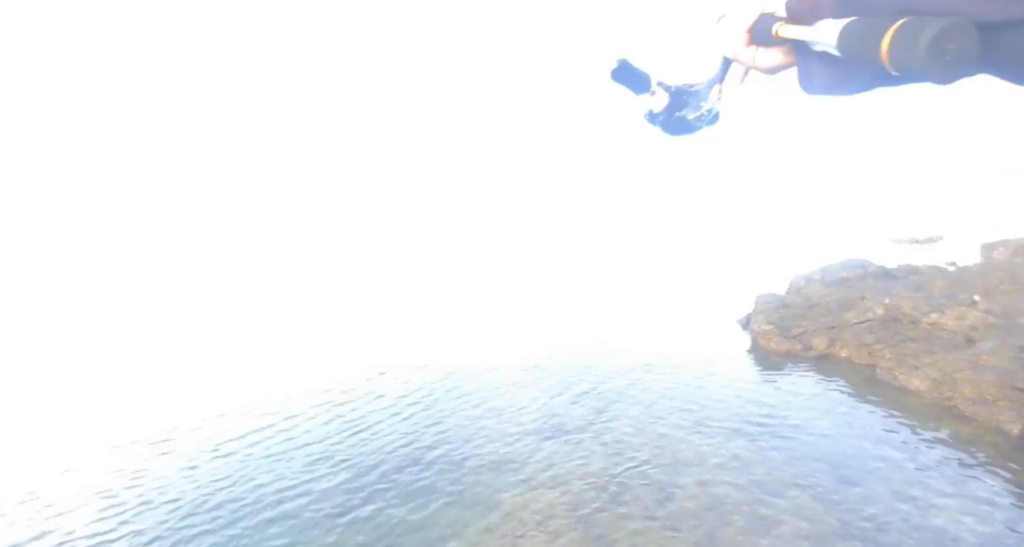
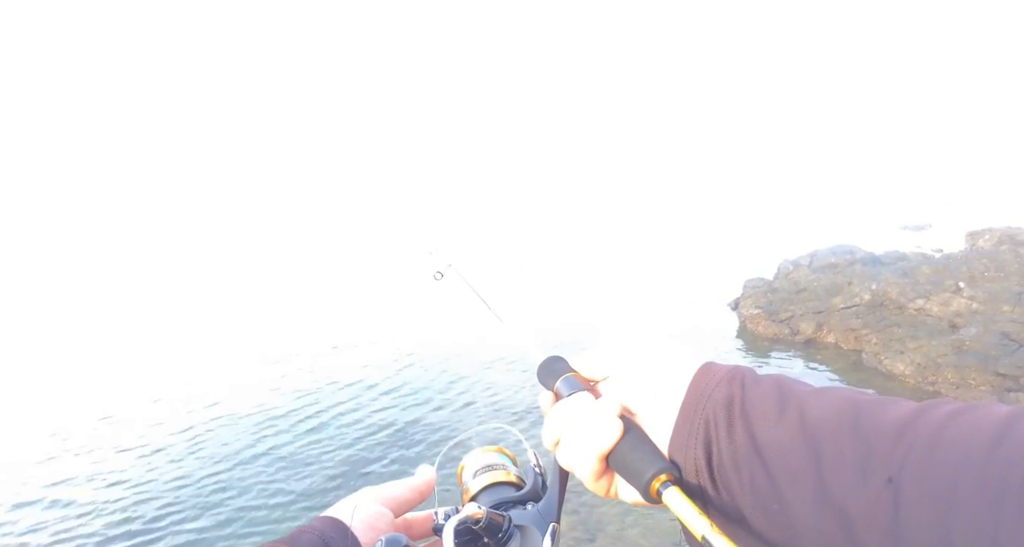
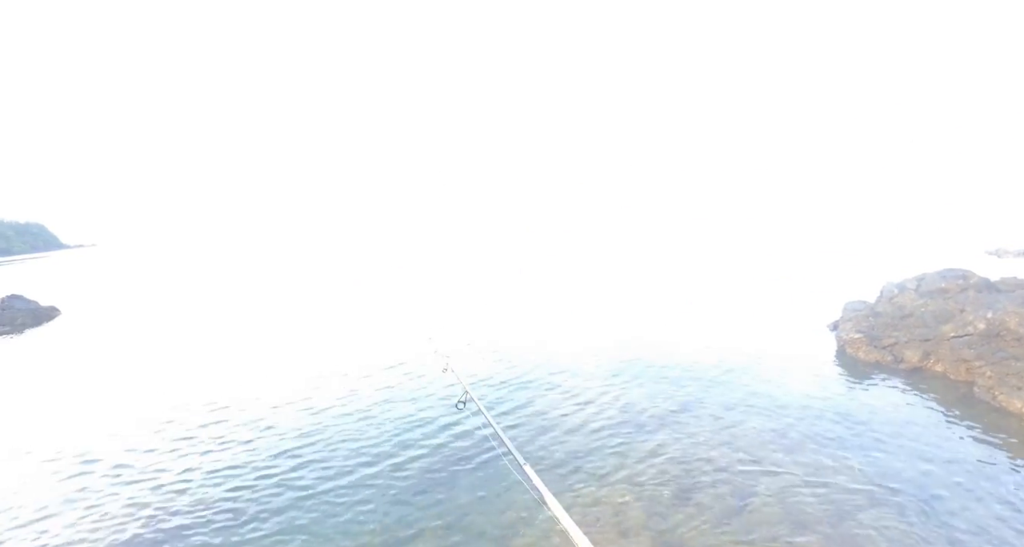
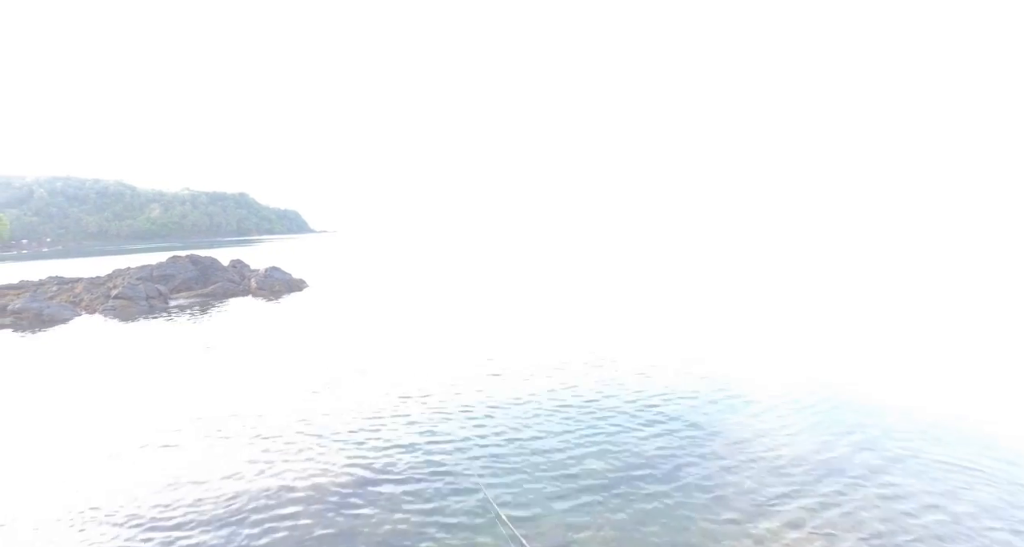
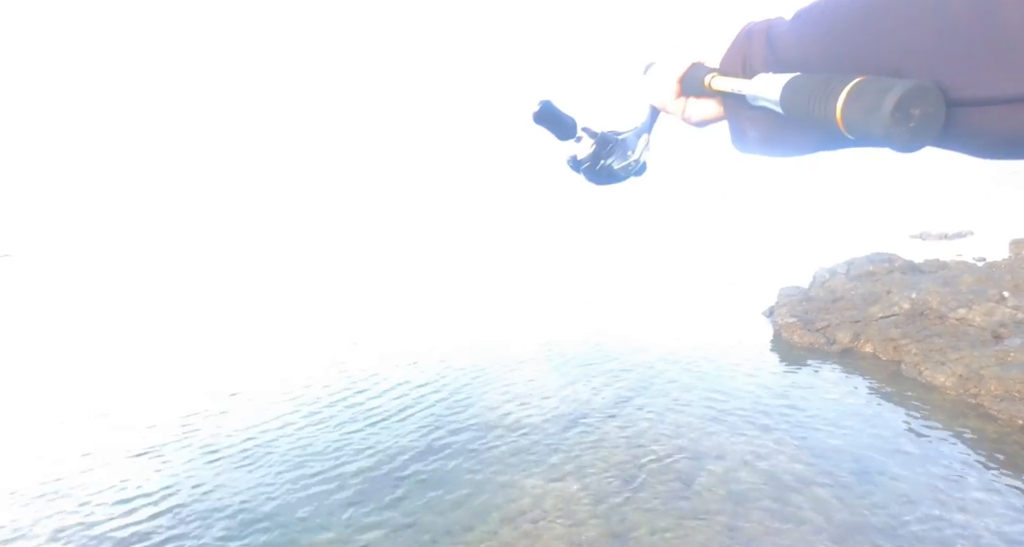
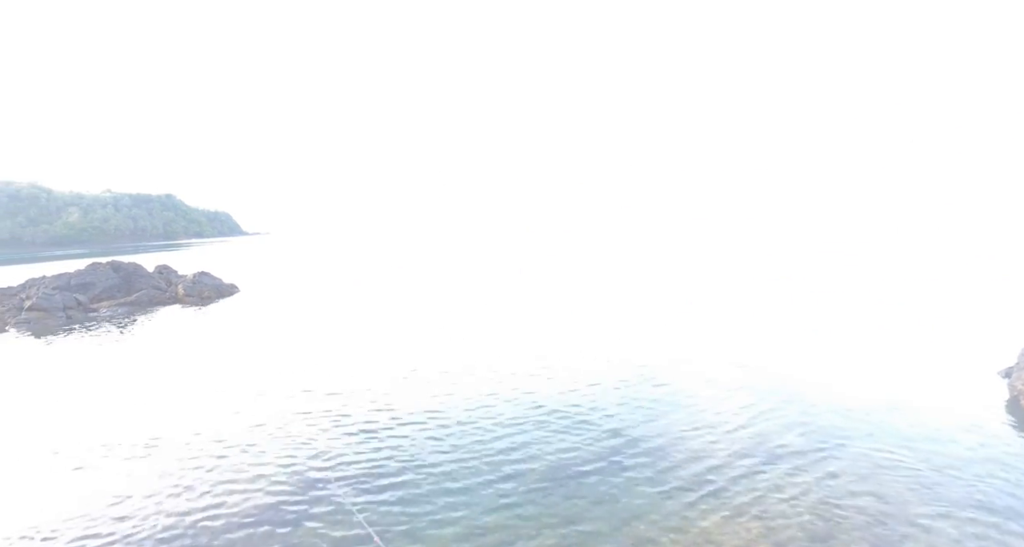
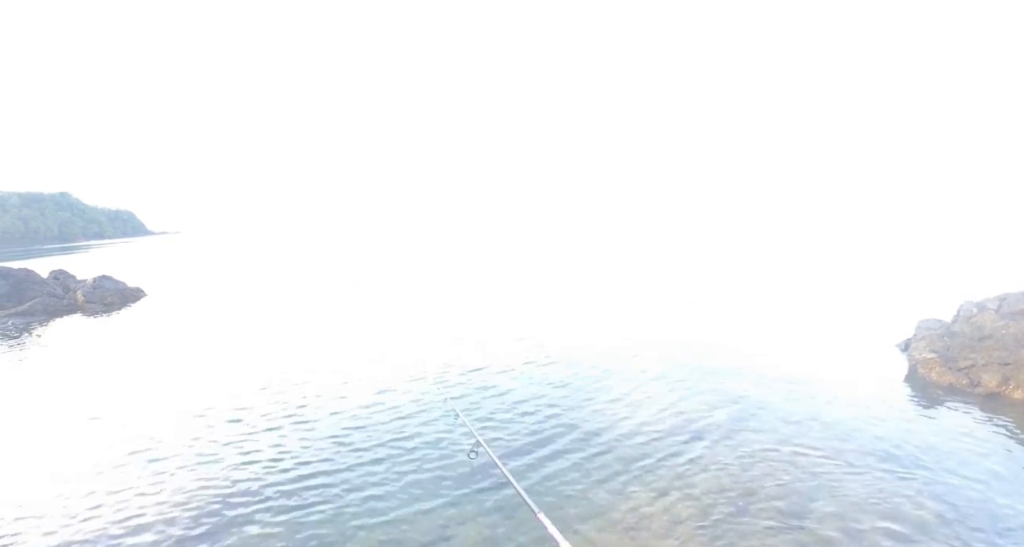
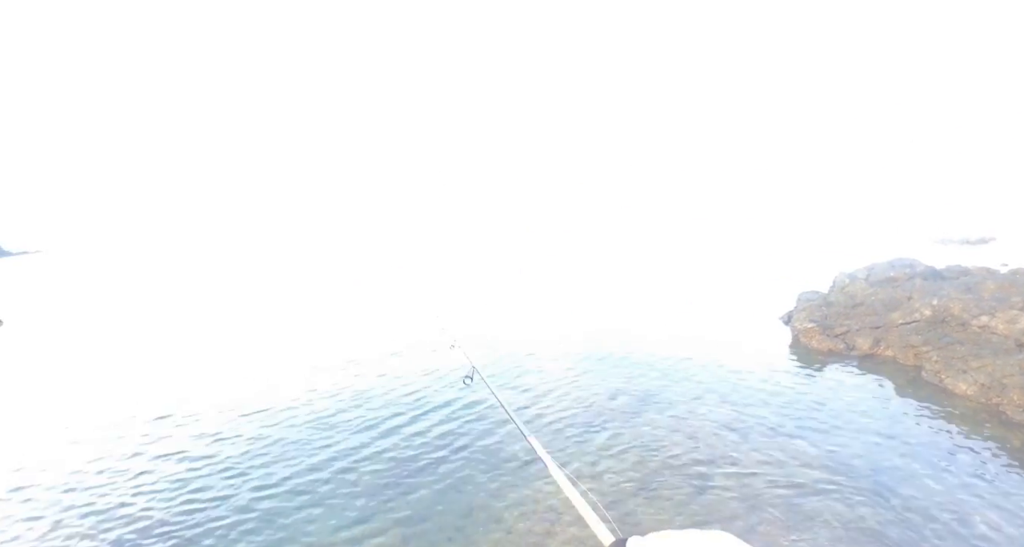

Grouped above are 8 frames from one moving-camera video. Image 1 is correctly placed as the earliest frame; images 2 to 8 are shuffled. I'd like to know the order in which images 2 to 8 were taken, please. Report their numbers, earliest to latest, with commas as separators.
5, 2, 8, 3, 7, 6, 4
